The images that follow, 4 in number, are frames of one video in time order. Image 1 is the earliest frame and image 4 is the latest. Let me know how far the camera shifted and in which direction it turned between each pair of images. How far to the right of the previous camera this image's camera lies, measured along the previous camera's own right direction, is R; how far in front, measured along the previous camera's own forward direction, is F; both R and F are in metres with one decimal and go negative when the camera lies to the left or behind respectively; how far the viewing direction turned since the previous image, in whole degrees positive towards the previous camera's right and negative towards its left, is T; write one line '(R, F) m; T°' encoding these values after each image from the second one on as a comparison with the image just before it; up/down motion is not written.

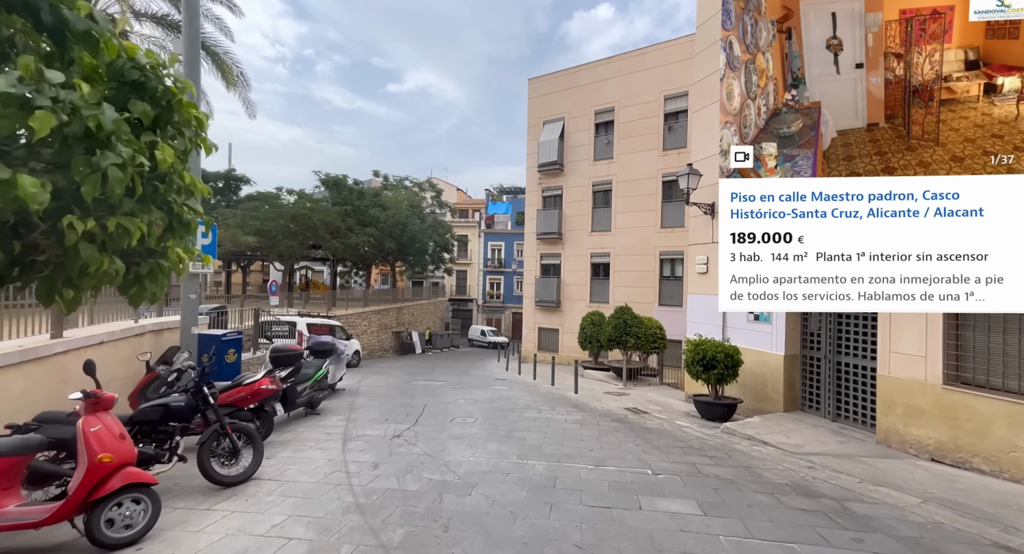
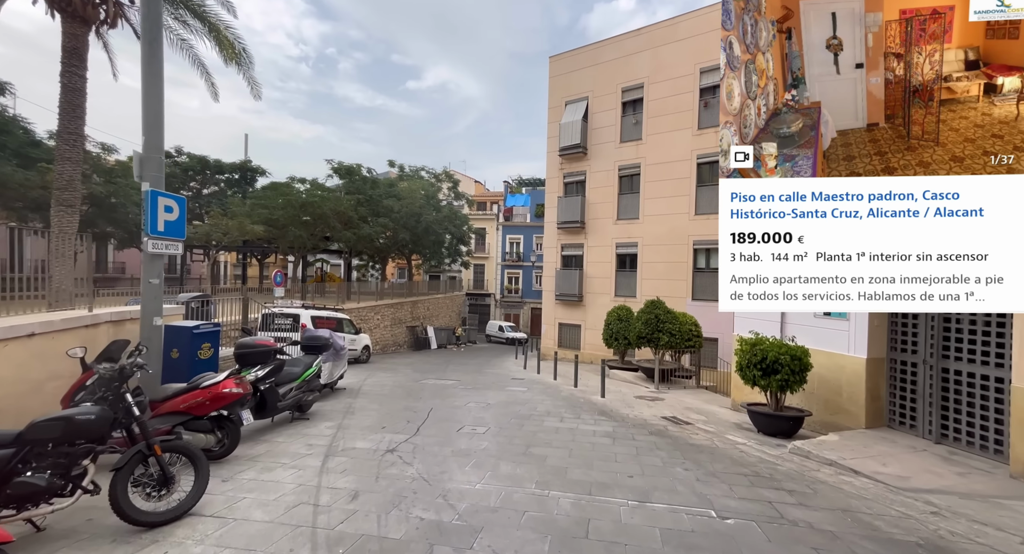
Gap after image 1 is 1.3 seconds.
(0.0, +1.4) m; -2°
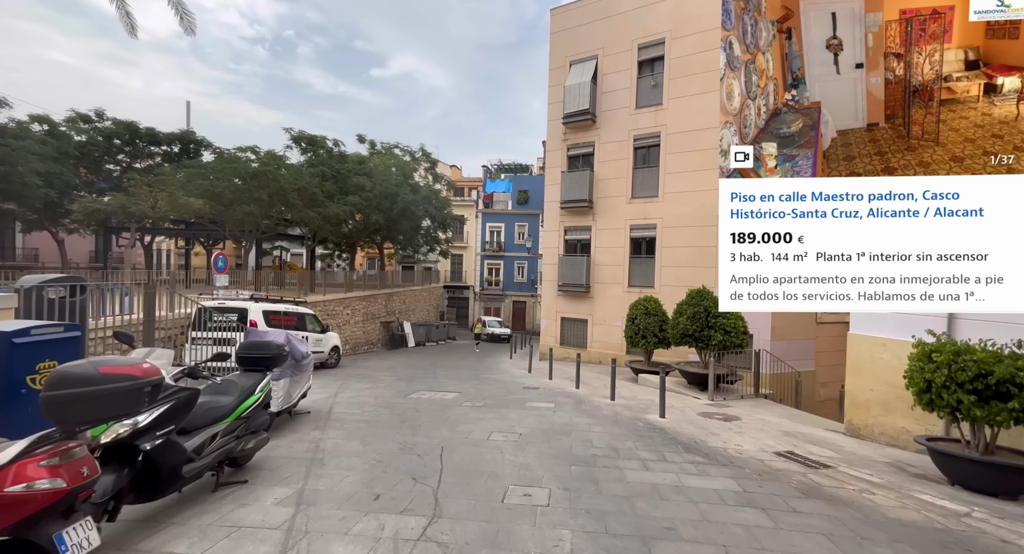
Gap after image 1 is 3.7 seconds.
(-1.1, +2.9) m; +4°
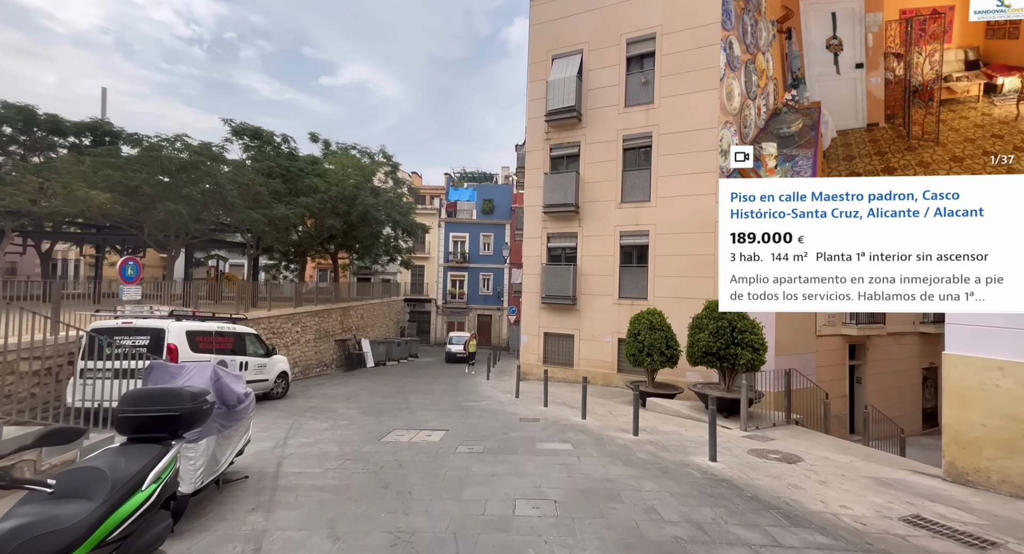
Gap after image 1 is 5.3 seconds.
(-0.8, +1.9) m; +6°
